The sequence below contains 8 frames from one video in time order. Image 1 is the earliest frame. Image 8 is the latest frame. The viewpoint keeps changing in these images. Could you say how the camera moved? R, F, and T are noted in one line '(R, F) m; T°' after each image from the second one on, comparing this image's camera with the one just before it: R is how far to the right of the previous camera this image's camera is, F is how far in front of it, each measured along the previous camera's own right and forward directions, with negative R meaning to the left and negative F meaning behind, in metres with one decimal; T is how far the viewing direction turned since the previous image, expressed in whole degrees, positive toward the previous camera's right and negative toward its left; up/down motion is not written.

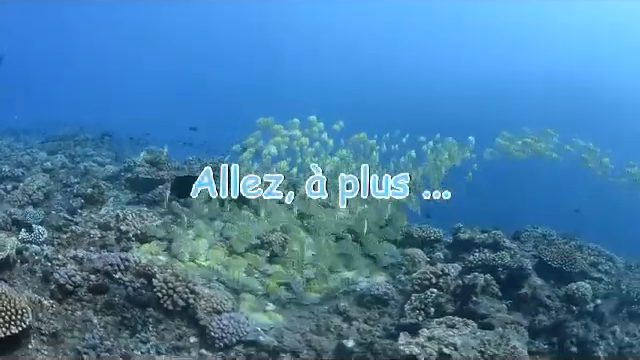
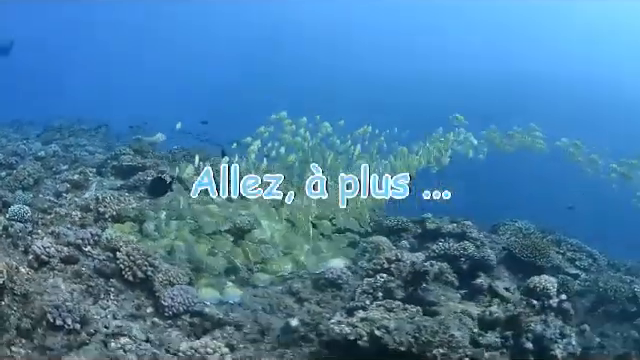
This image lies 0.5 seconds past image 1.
(+0.5, +0.3) m; -1°
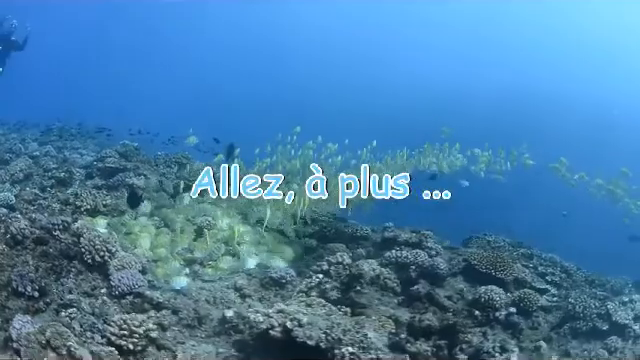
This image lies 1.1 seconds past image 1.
(+0.6, +0.3) m; -2°
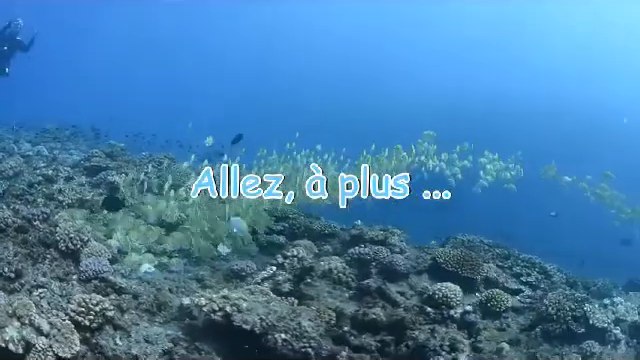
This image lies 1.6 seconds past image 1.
(+0.4, +0.2) m; -1°
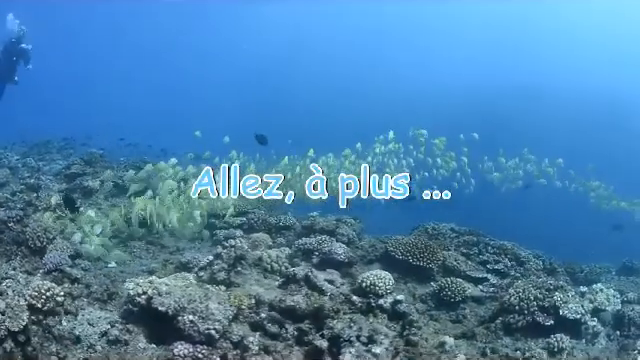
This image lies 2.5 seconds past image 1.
(+0.6, +0.4) m; -2°
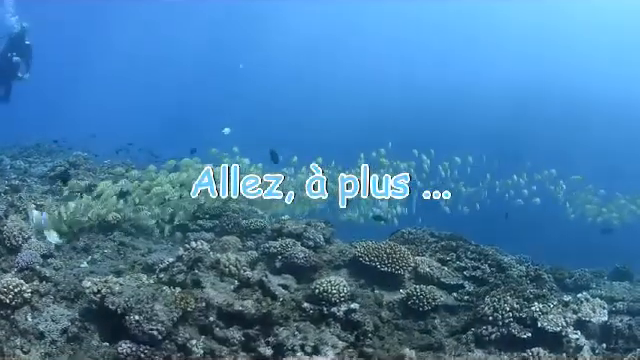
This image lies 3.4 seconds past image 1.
(+0.3, +0.2) m; -1°
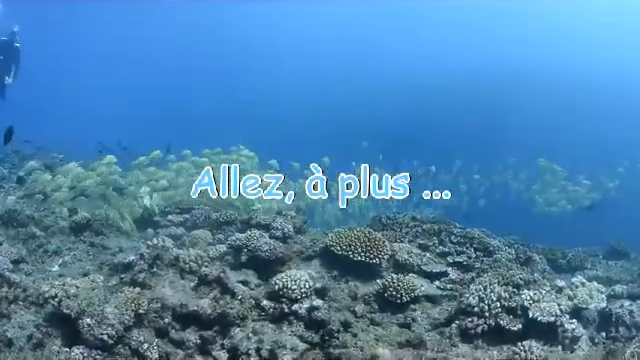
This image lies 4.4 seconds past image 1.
(+0.2, +0.3) m; -1°
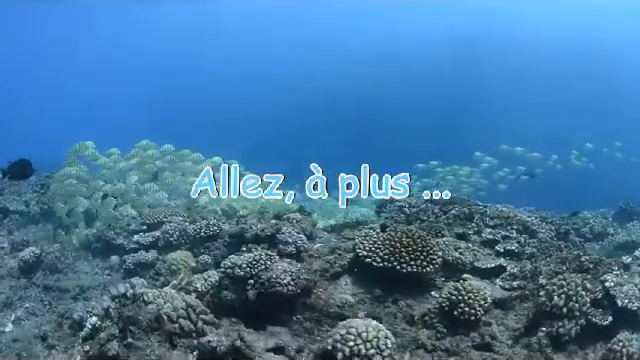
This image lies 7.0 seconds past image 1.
(-0.3, +0.8) m; +4°
